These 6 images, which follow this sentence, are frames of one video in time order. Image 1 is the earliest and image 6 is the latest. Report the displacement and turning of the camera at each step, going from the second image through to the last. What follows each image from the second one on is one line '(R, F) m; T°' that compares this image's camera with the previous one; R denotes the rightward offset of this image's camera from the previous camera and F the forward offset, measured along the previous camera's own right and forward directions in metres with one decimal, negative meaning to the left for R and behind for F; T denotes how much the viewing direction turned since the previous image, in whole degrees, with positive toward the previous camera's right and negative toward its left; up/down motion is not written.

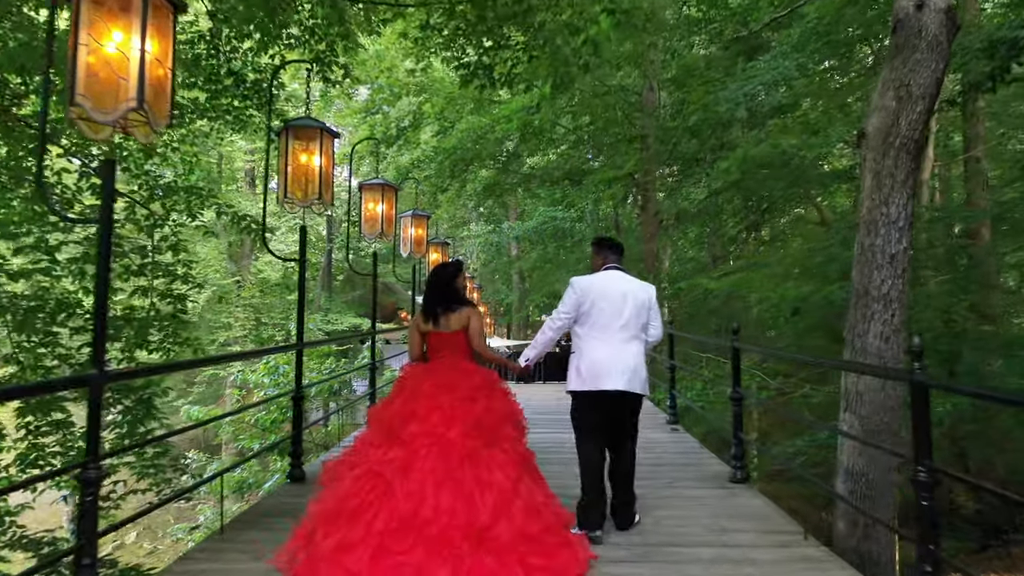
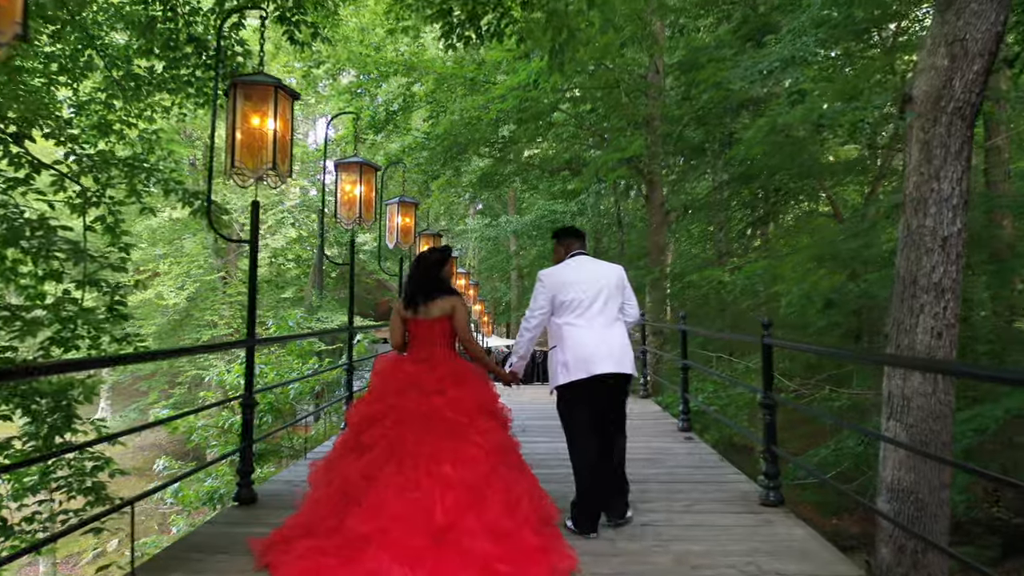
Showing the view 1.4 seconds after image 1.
(+0.1, +0.7) m; 0°
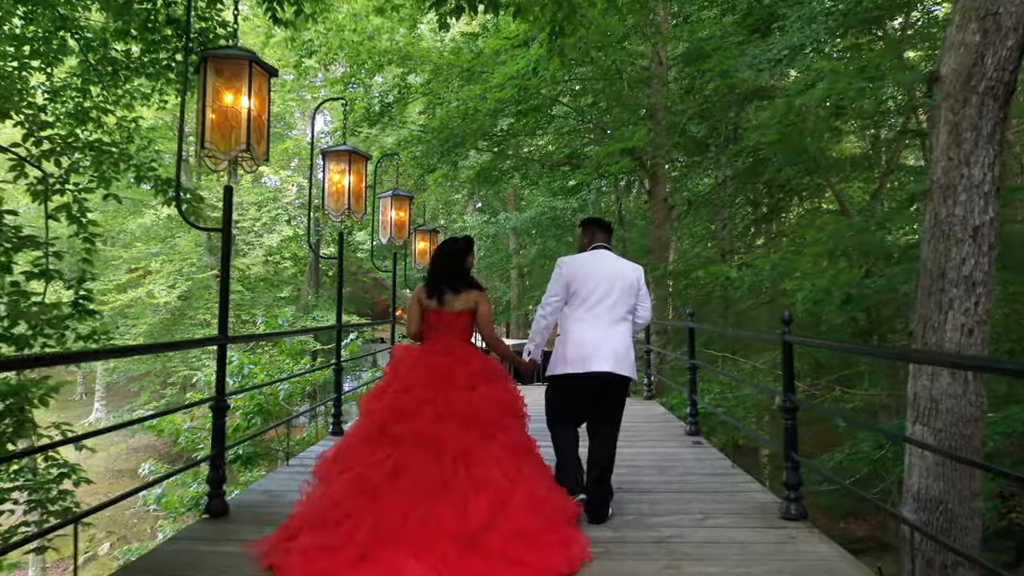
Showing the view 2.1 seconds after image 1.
(0.0, +0.3) m; 0°
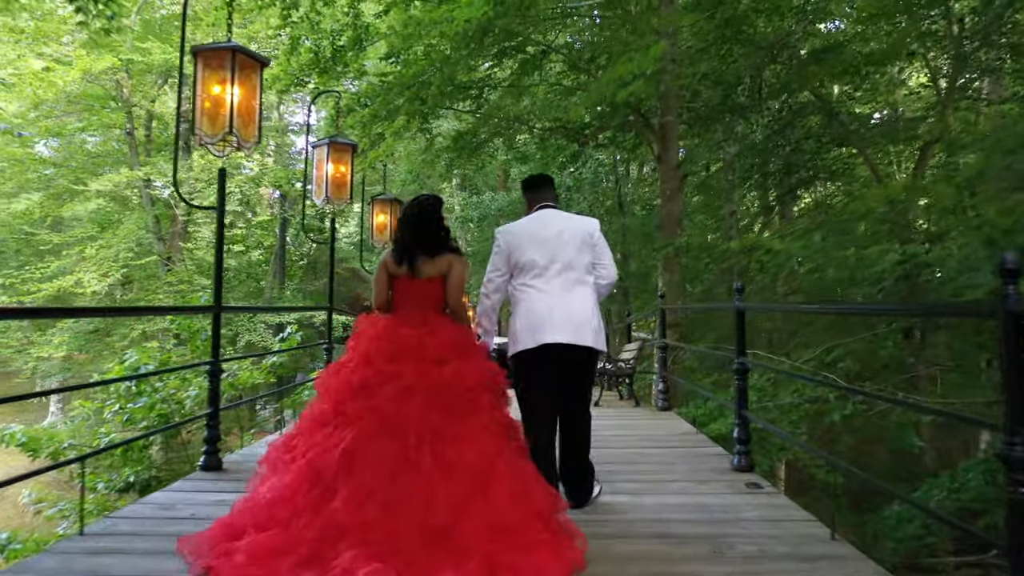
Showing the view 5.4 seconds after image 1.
(+0.2, +1.7) m; 0°
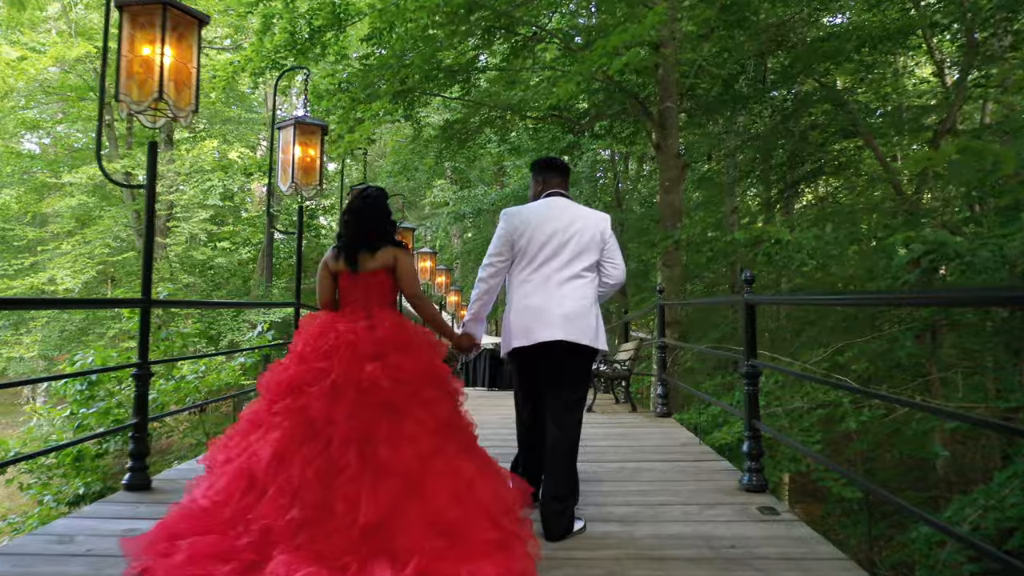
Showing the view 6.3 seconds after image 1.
(+0.1, +0.5) m; 0°
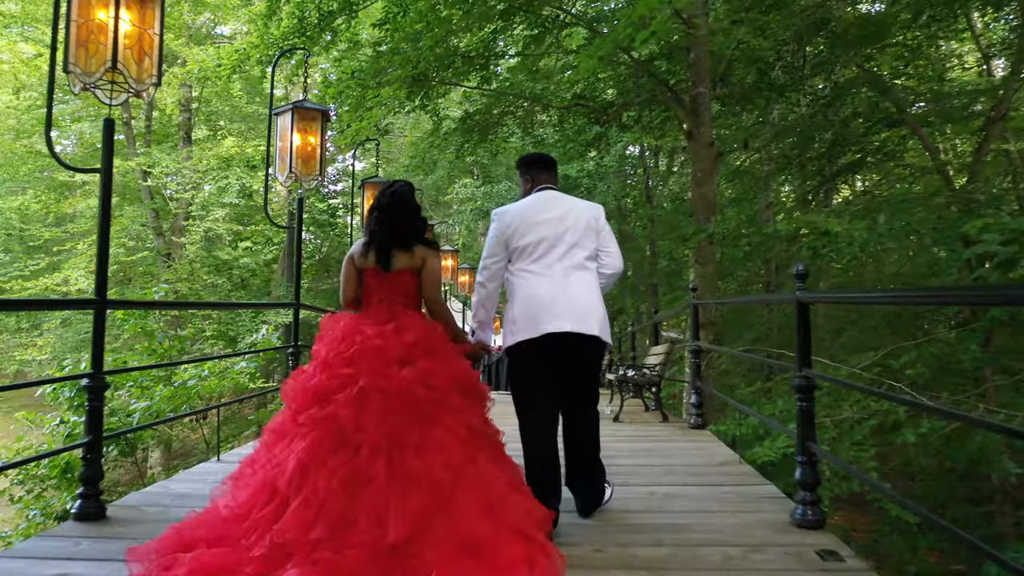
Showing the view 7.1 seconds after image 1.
(+0.1, +0.5) m; -2°
